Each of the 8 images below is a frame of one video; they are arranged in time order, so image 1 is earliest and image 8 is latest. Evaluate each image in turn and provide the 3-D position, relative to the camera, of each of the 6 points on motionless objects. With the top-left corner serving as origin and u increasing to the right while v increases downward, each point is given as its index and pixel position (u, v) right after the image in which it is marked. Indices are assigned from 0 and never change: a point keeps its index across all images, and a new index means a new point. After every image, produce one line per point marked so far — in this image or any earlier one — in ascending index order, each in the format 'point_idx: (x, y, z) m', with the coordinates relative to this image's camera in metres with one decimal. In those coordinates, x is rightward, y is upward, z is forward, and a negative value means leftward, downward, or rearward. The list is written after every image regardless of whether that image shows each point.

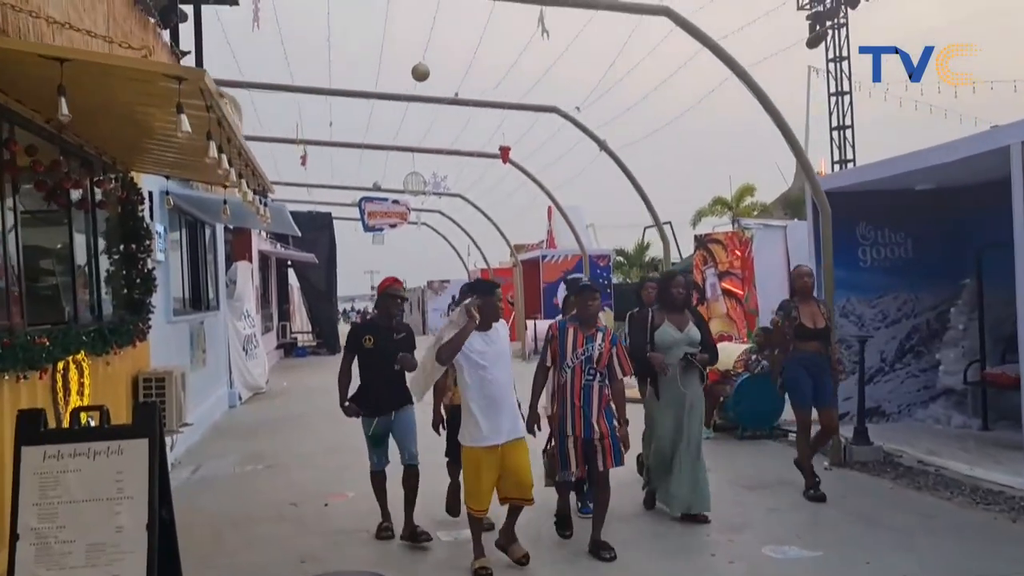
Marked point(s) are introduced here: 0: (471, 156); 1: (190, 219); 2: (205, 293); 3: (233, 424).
0: (-0.7, +2.3, +16.0) m
1: (-4.2, +0.9, +12.3) m
2: (-4.3, -0.1, +13.0) m
3: (-3.8, -1.9, +12.8) m
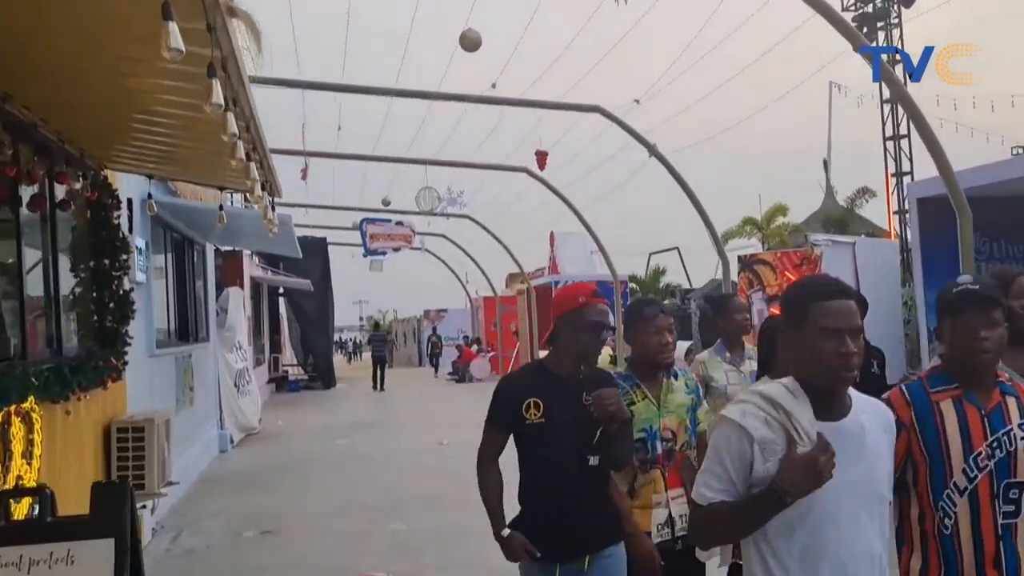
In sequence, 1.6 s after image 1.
0: (-0.4, +1.8, +14.4) m
1: (-3.8, +0.6, +10.6) m
2: (-3.9, -0.4, +11.4) m
3: (-3.4, -2.2, +11.1) m
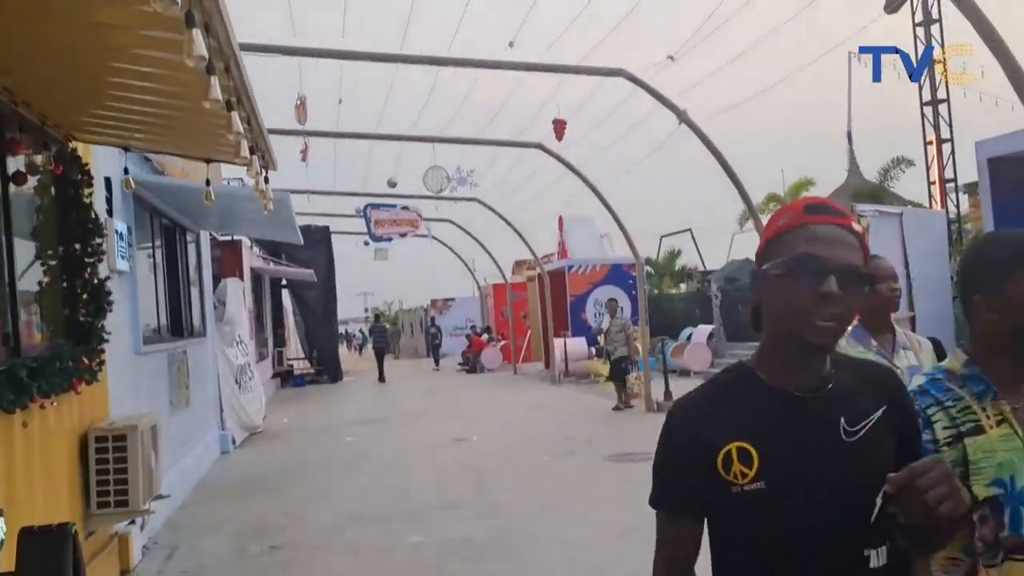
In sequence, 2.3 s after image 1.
0: (-0.2, +2.1, +13.6) m
1: (-3.6, +0.7, +9.8) m
2: (-3.7, -0.3, +10.5) m
3: (-3.1, -2.1, +10.3) m
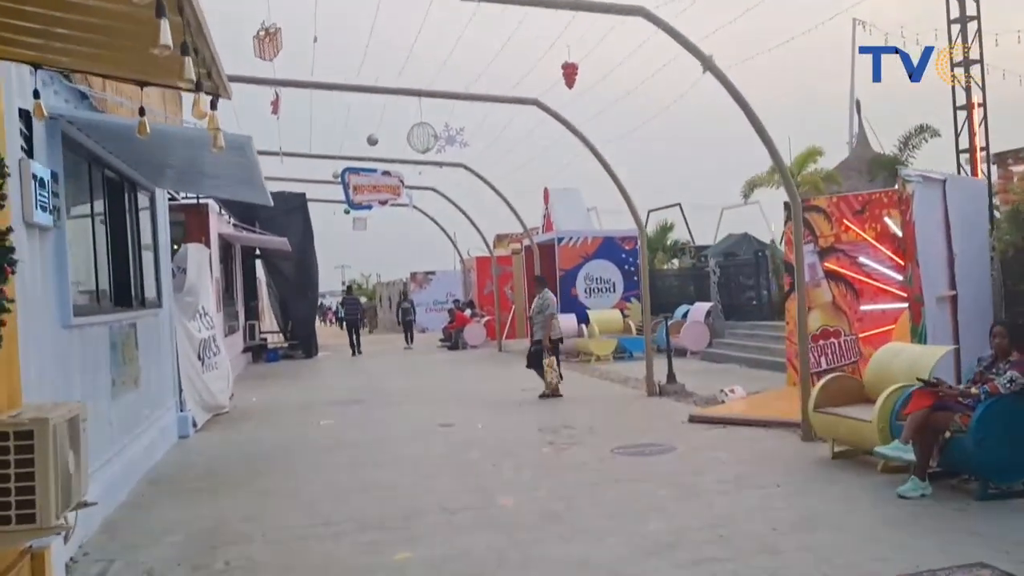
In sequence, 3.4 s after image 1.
0: (-0.2, +2.5, +12.3) m
1: (-3.6, +1.0, +8.4) m
2: (-3.7, +0.1, +9.2) m
3: (-3.2, -1.7, +9.0) m
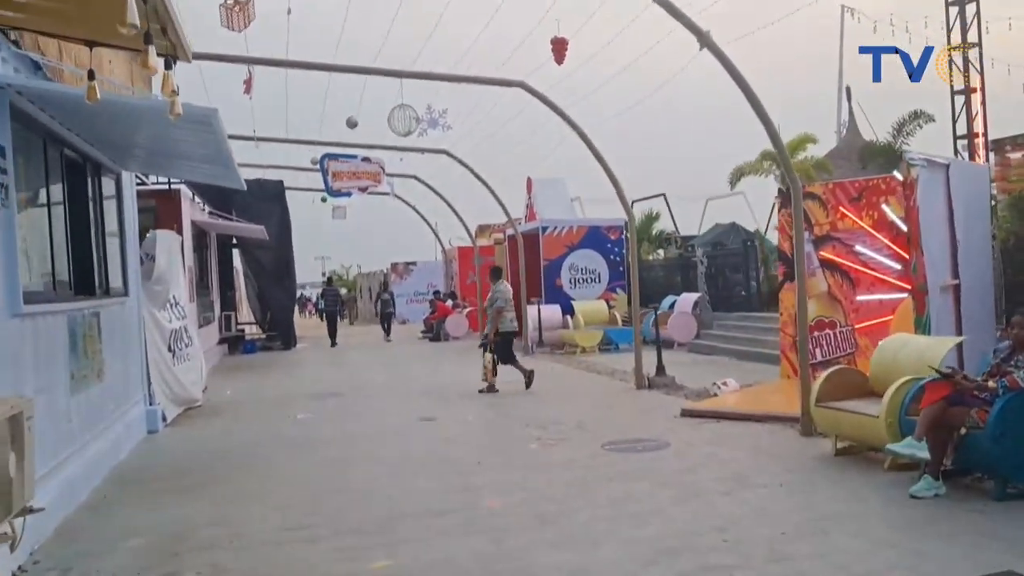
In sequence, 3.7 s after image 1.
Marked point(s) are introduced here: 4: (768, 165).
0: (-0.4, +2.6, +11.8) m
1: (-3.7, +1.1, +7.9) m
2: (-3.8, +0.2, +8.7) m
3: (-3.3, -1.6, +8.6) m
4: (+4.7, +2.3, +17.4) m
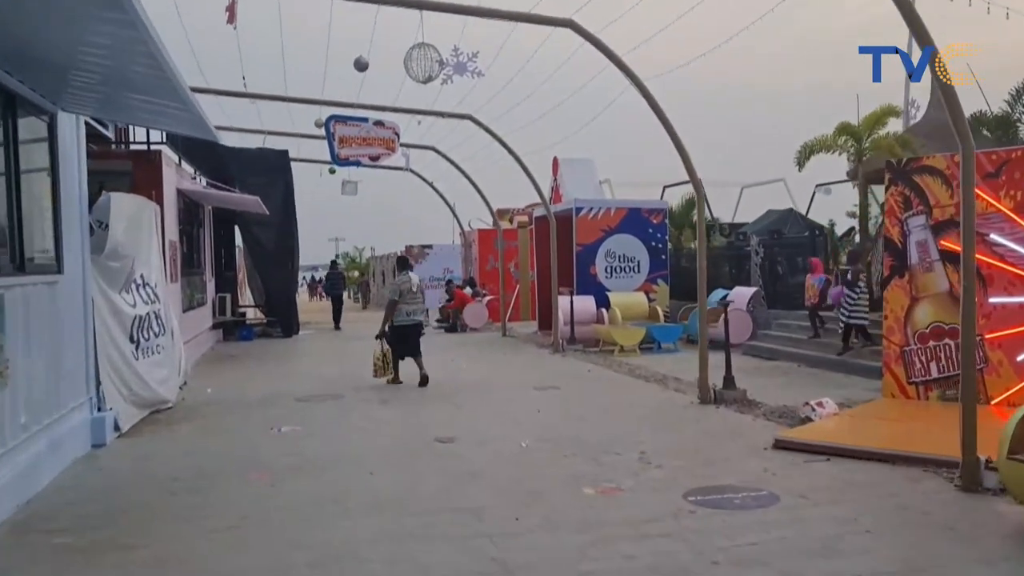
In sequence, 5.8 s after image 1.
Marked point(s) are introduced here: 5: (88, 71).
0: (0.0, +2.7, +9.5) m
1: (-3.3, +1.3, +5.7) m
2: (-3.5, +0.4, +6.5) m
3: (-3.0, -1.5, +6.4) m
4: (+5.3, +2.3, +15.1) m
5: (-2.8, +1.5, +6.3) m
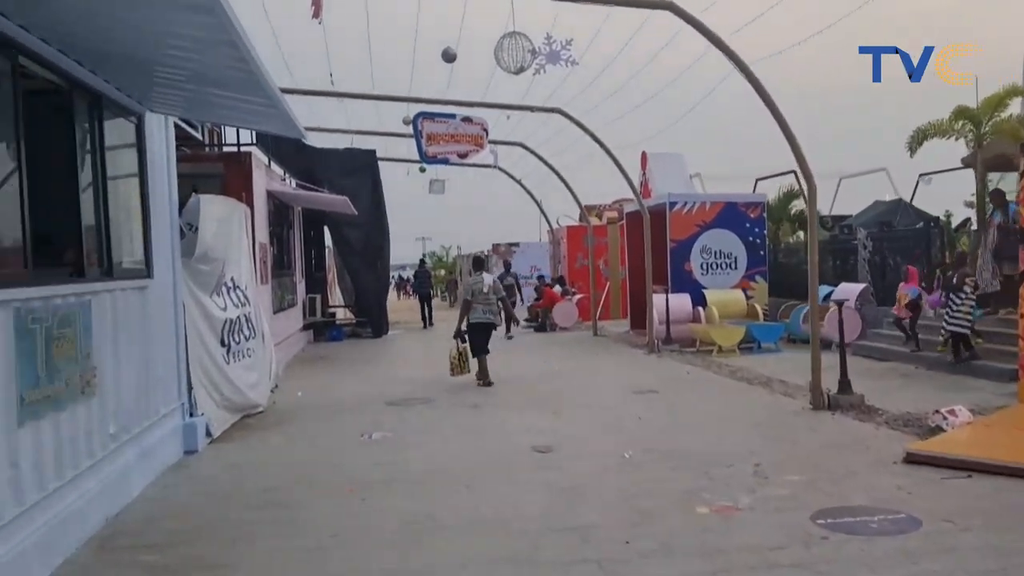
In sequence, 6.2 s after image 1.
0: (+1.0, +2.7, +9.0) m
1: (-2.7, +1.3, +5.5) m
2: (-2.8, +0.3, +6.3) m
3: (-2.3, -1.5, +6.2) m
4: (+6.7, +2.4, +14.1) m
5: (-2.2, +1.4, +6.1) m
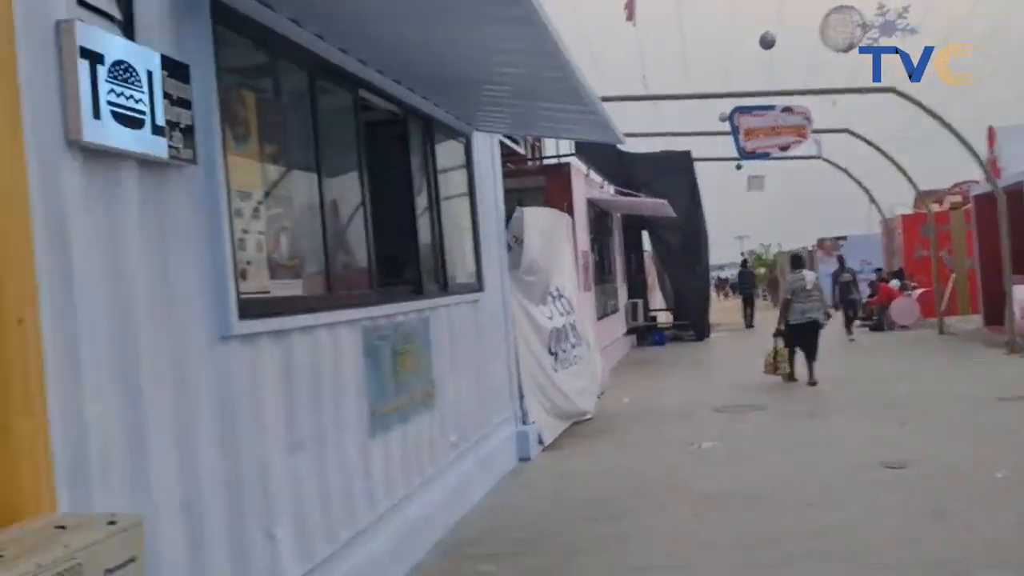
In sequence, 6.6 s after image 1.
0: (+3.8, +2.8, +8.0) m
1: (-0.8, +1.1, +5.9) m
2: (-0.5, +0.2, +6.6) m
3: (-0.1, -1.6, +6.3) m
4: (+10.8, +2.7, +10.9) m
5: (-0.1, +1.3, +6.2) m
